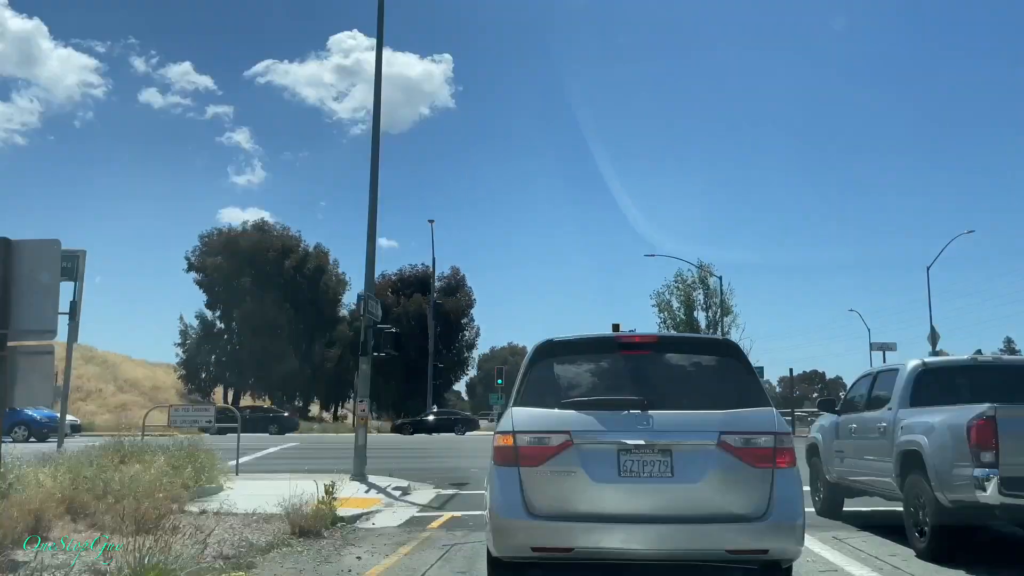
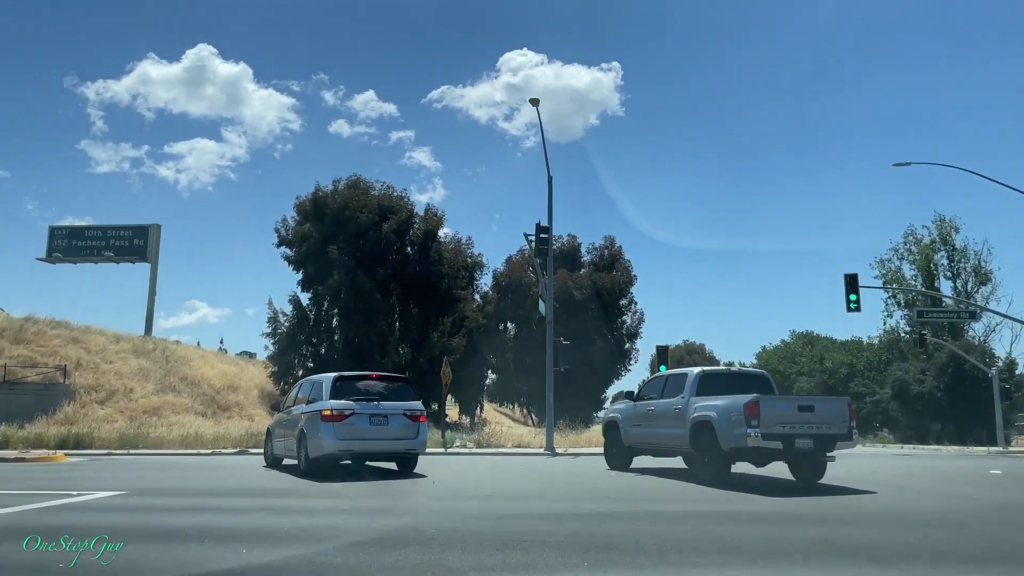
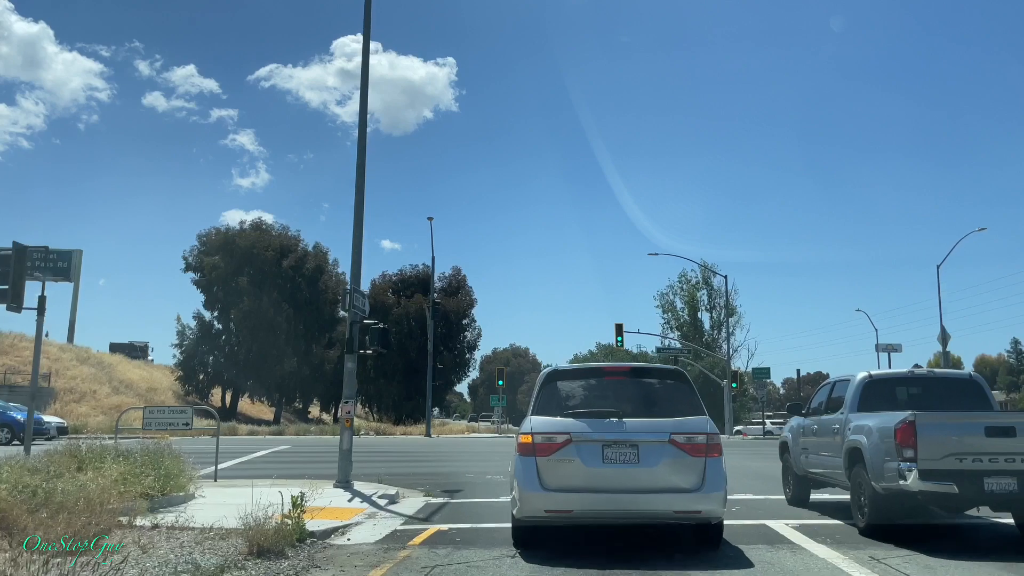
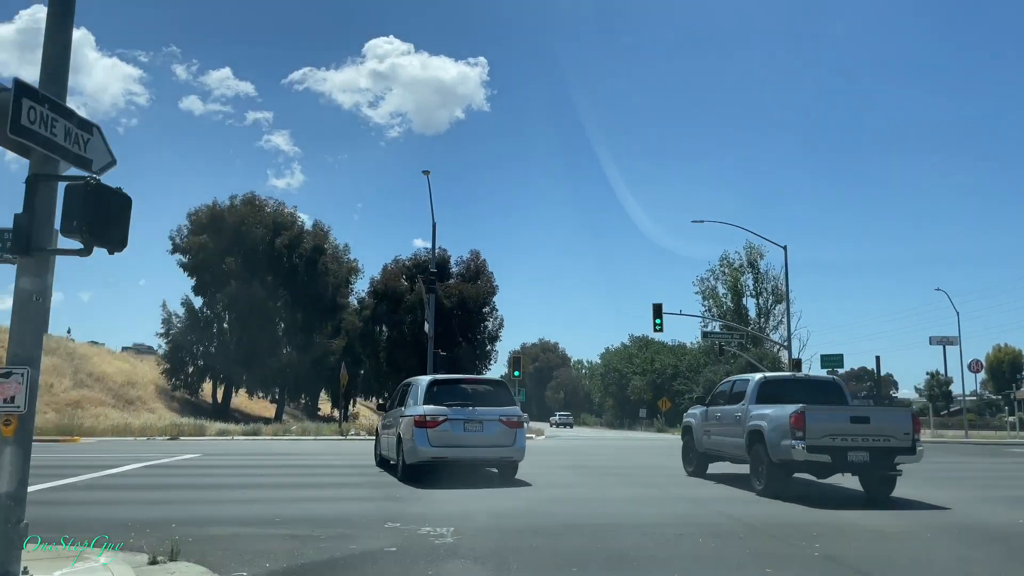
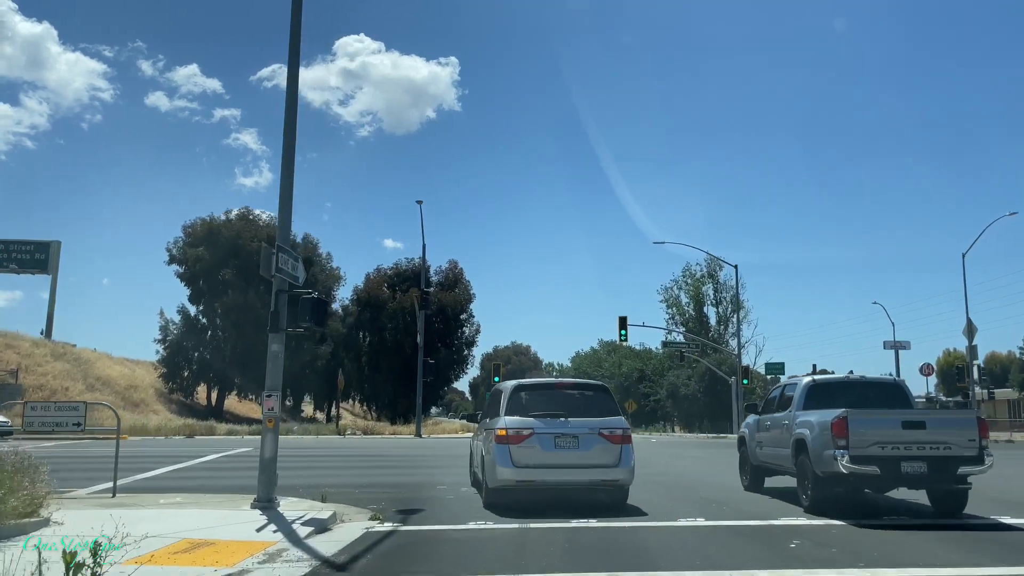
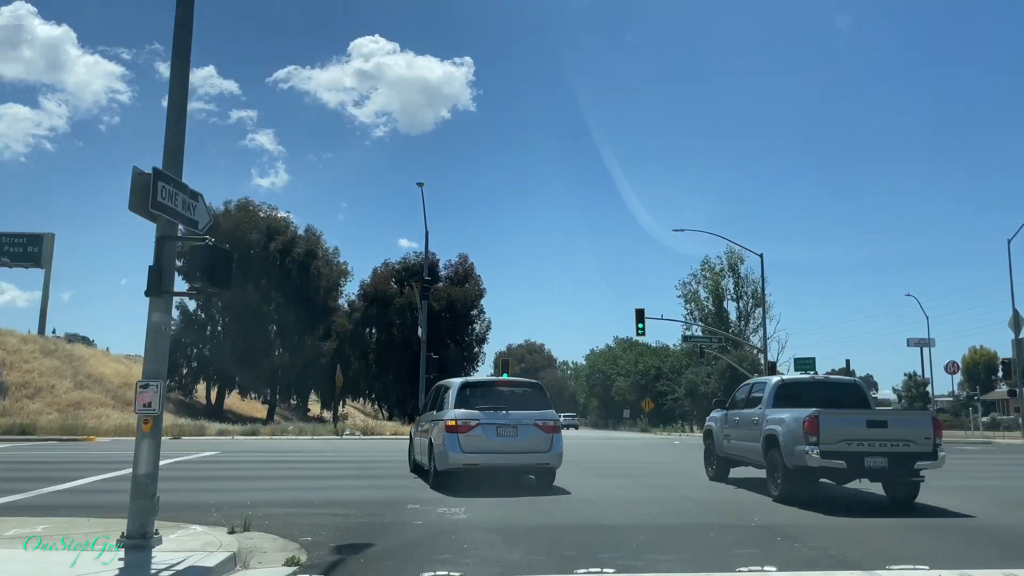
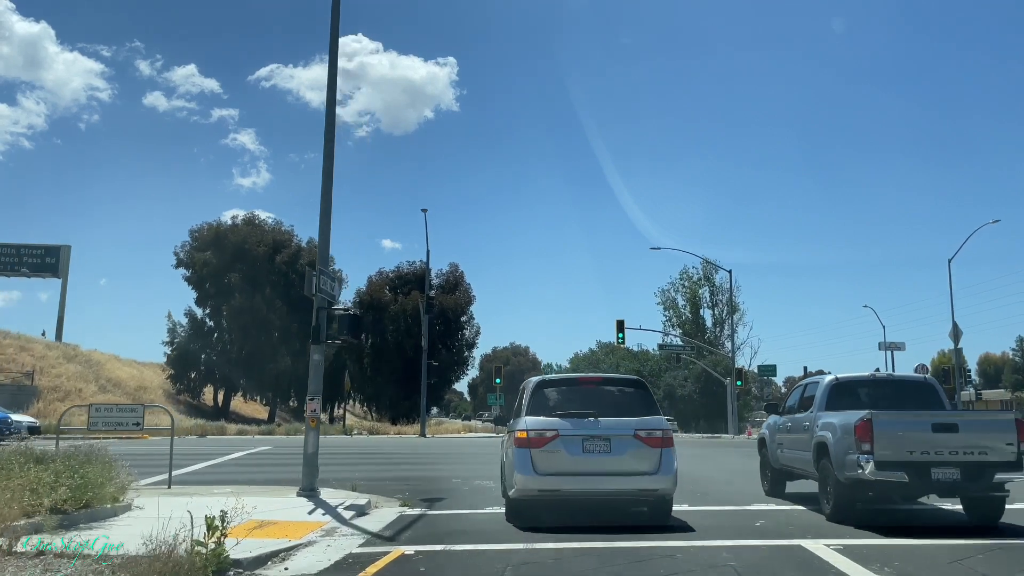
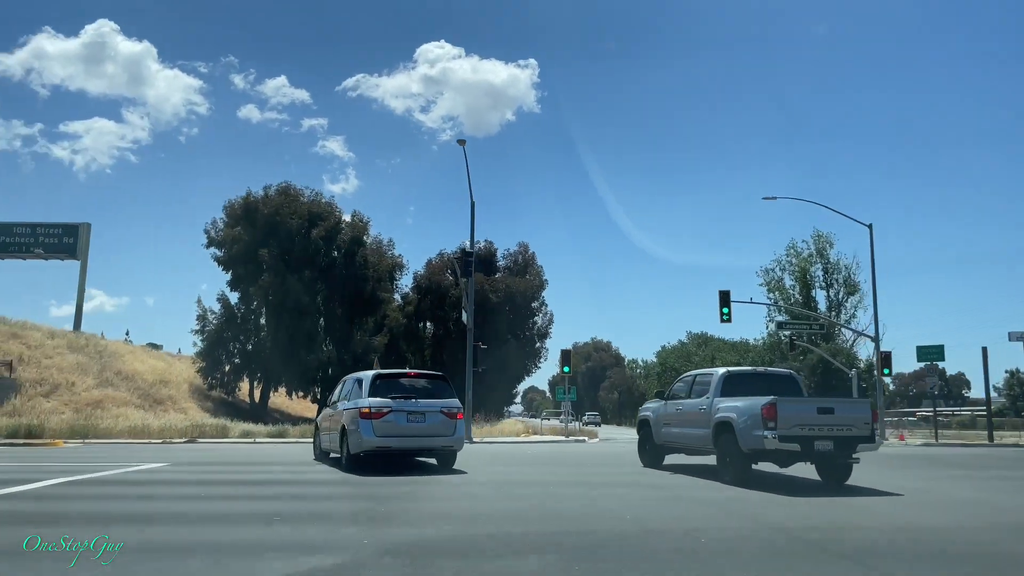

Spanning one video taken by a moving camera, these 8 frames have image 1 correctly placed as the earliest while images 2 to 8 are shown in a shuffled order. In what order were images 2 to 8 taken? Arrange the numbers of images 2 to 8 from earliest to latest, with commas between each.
3, 7, 5, 6, 4, 8, 2
